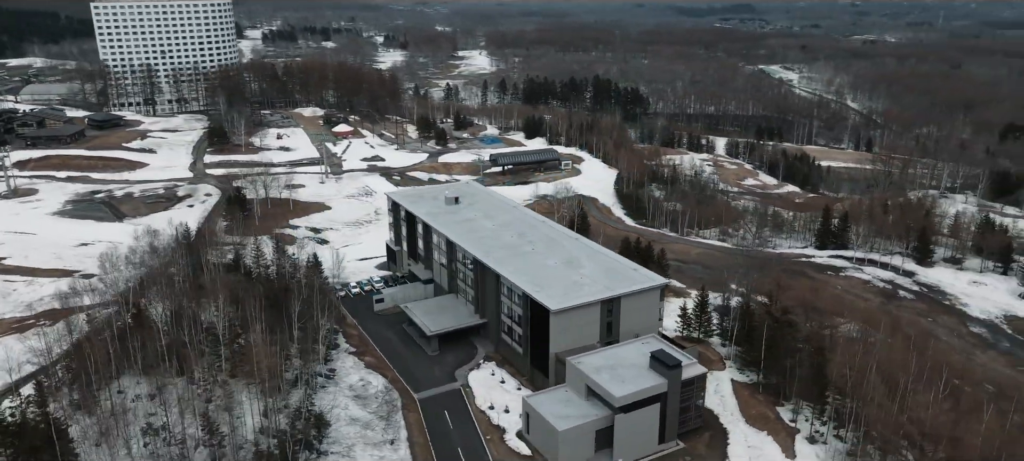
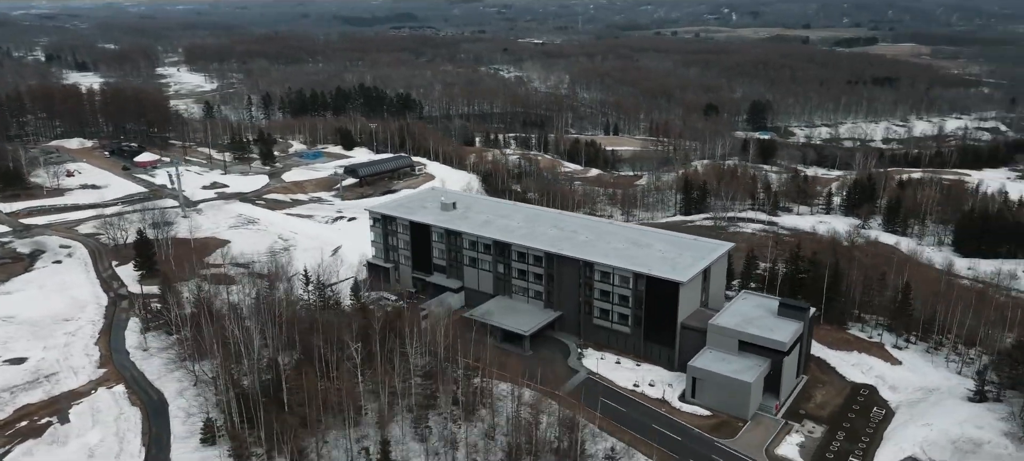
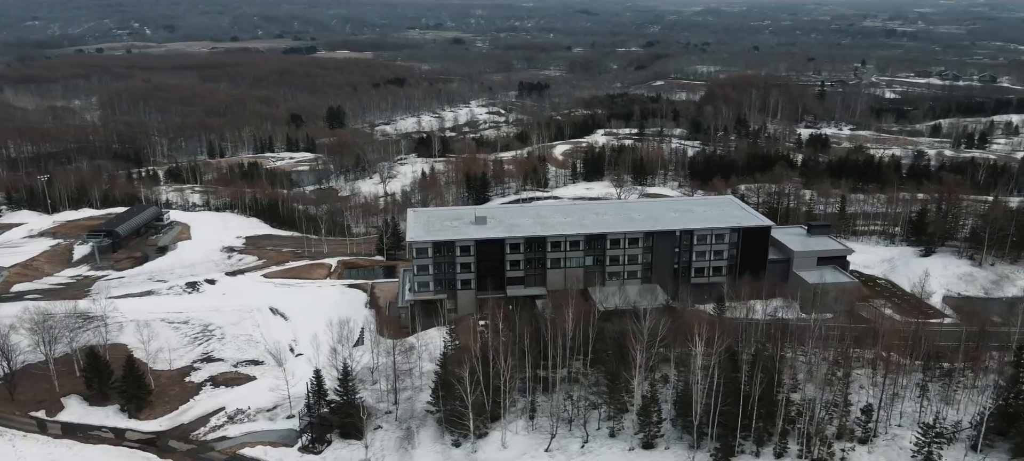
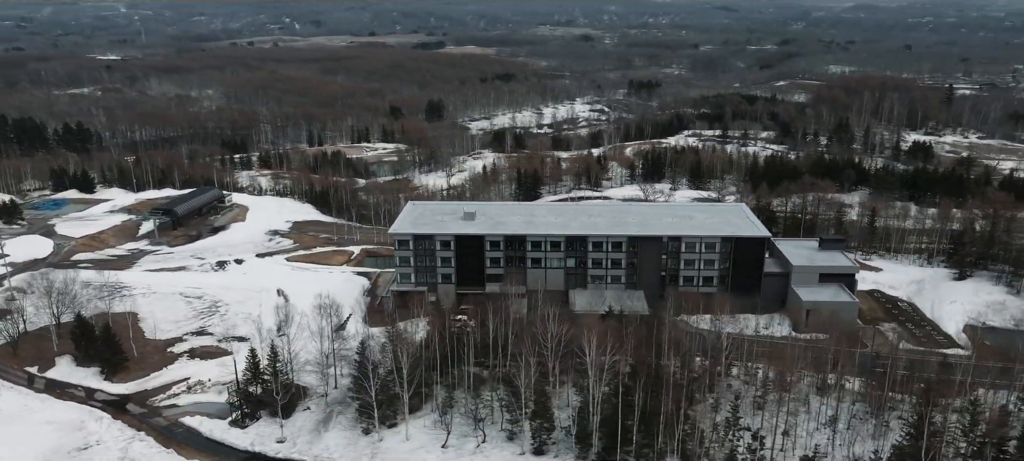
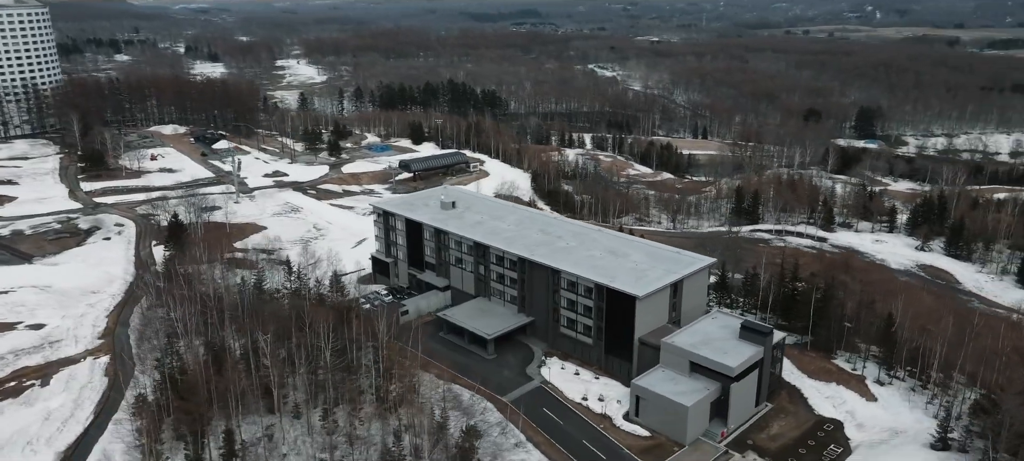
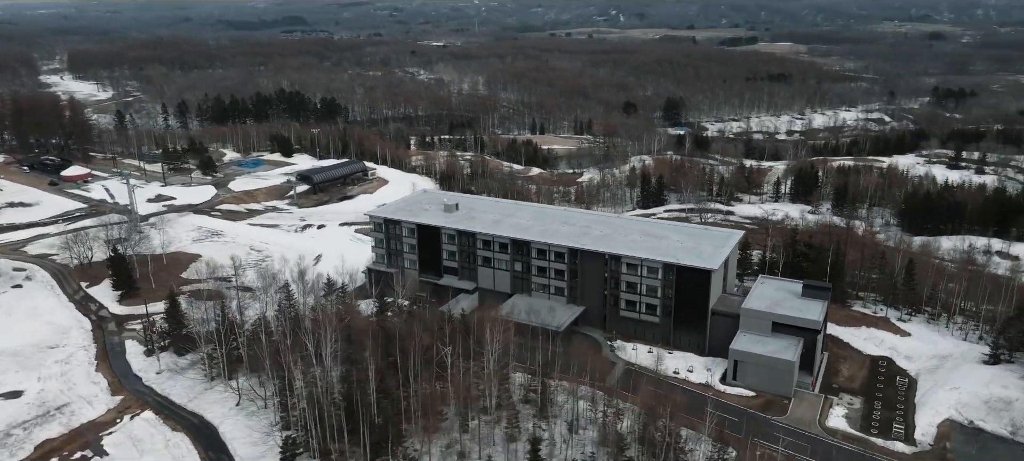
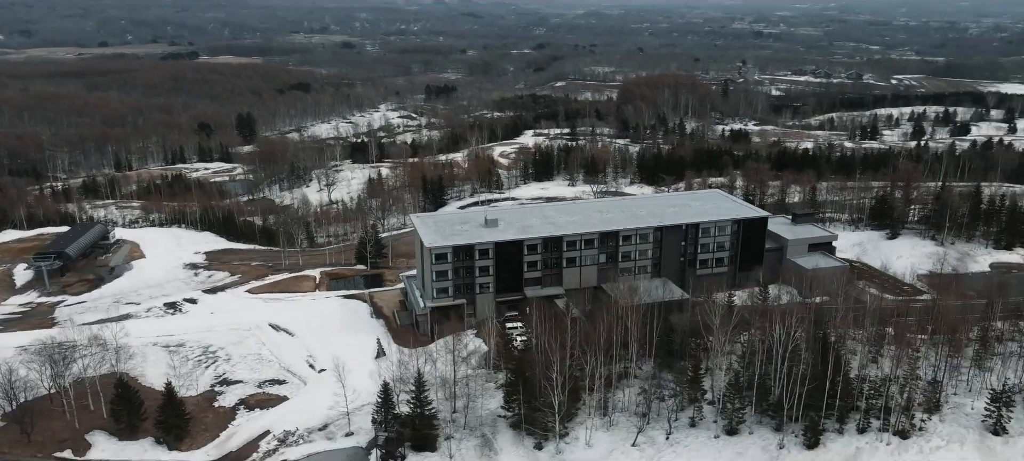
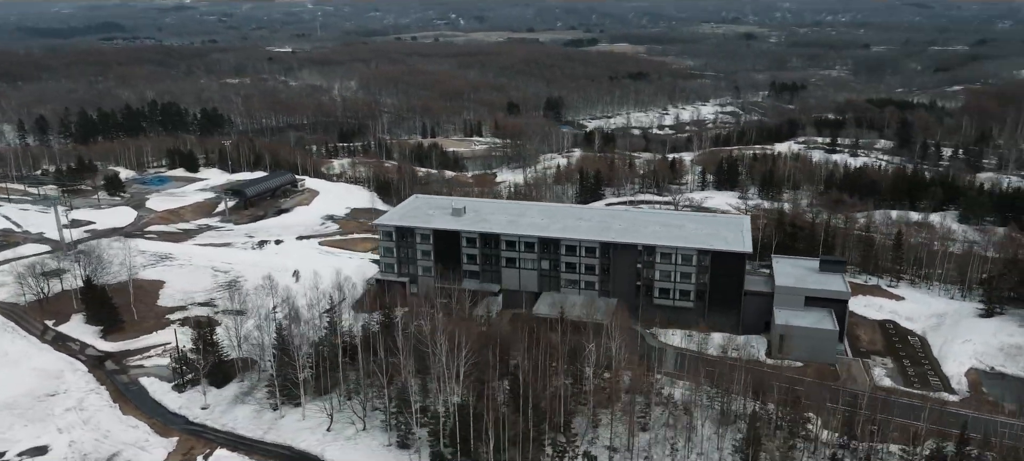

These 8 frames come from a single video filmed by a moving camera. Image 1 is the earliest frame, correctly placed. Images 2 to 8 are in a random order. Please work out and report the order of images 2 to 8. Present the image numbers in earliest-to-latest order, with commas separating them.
5, 2, 6, 8, 4, 3, 7
